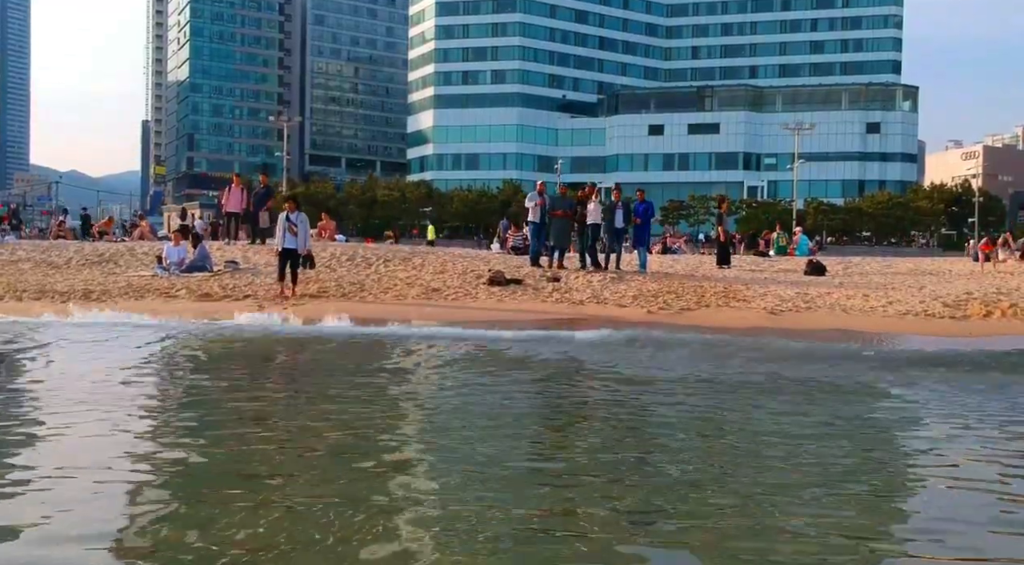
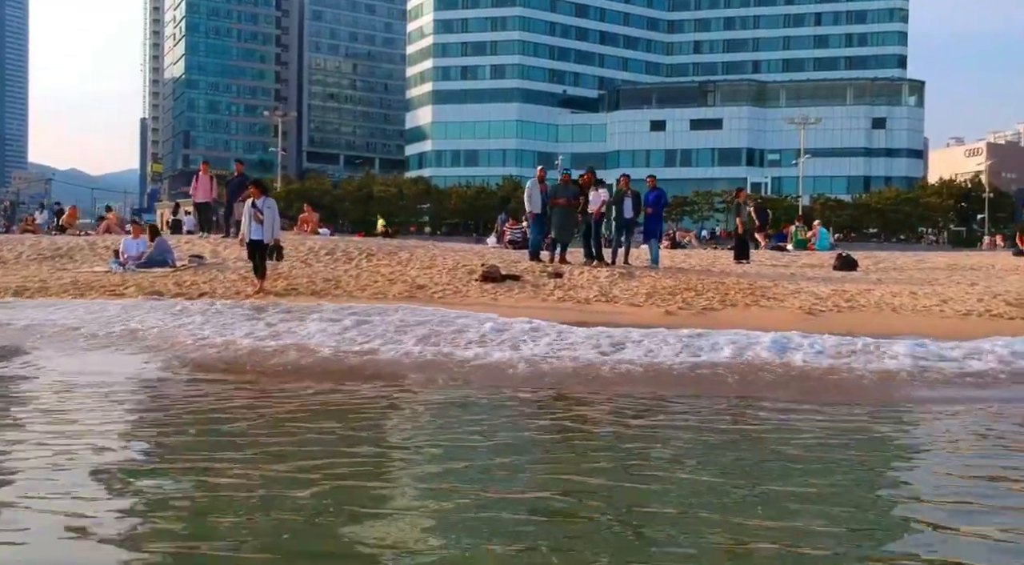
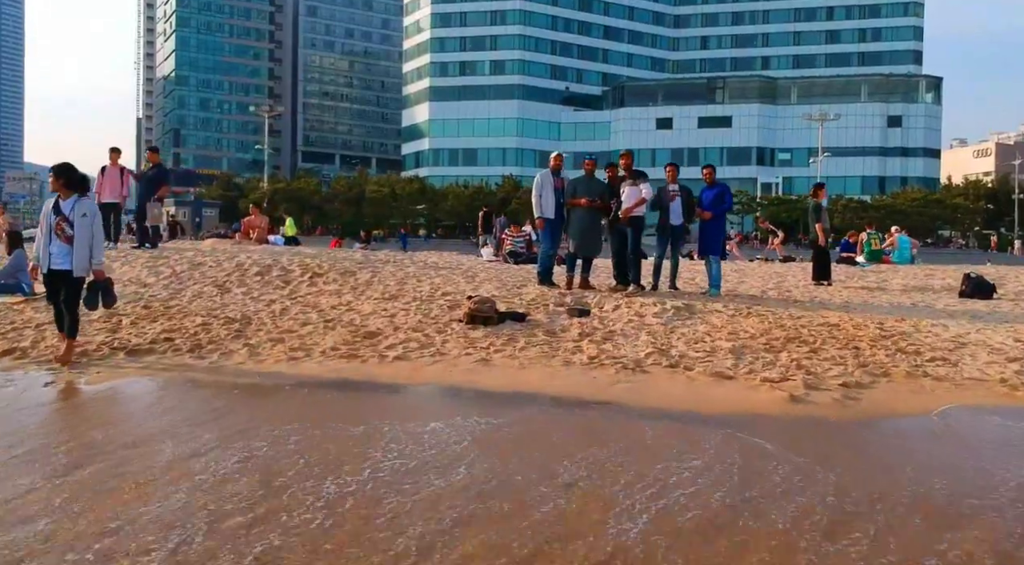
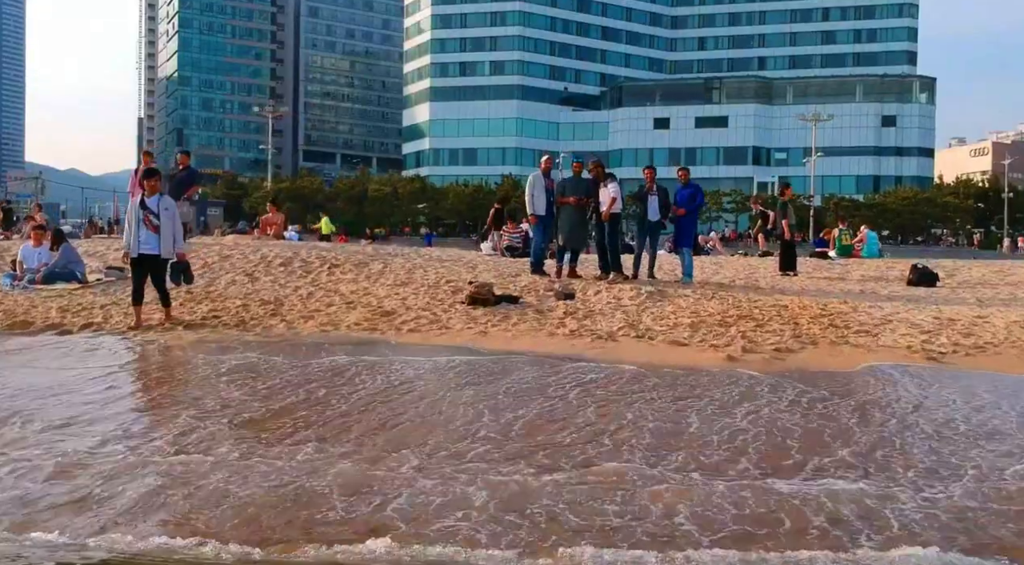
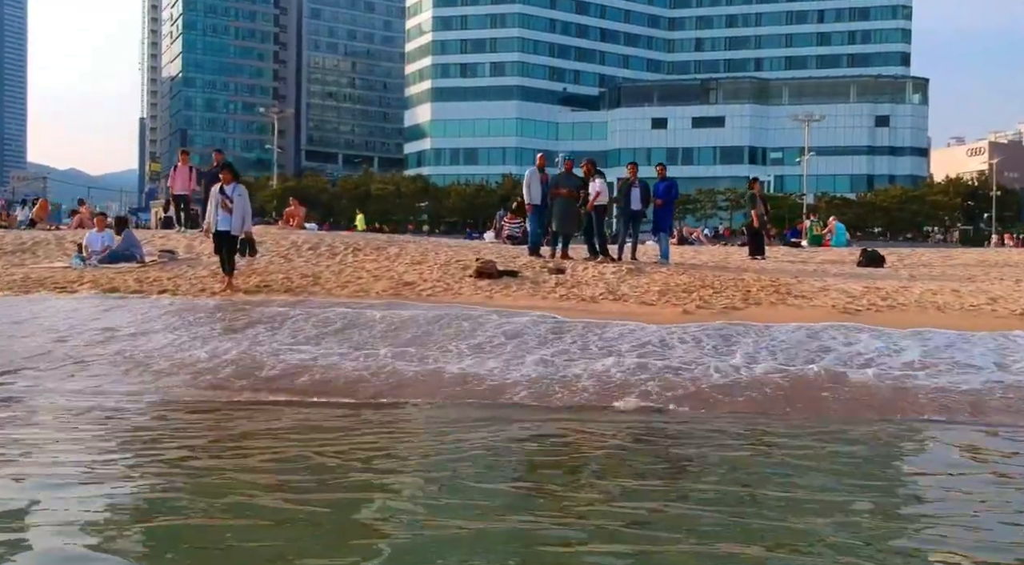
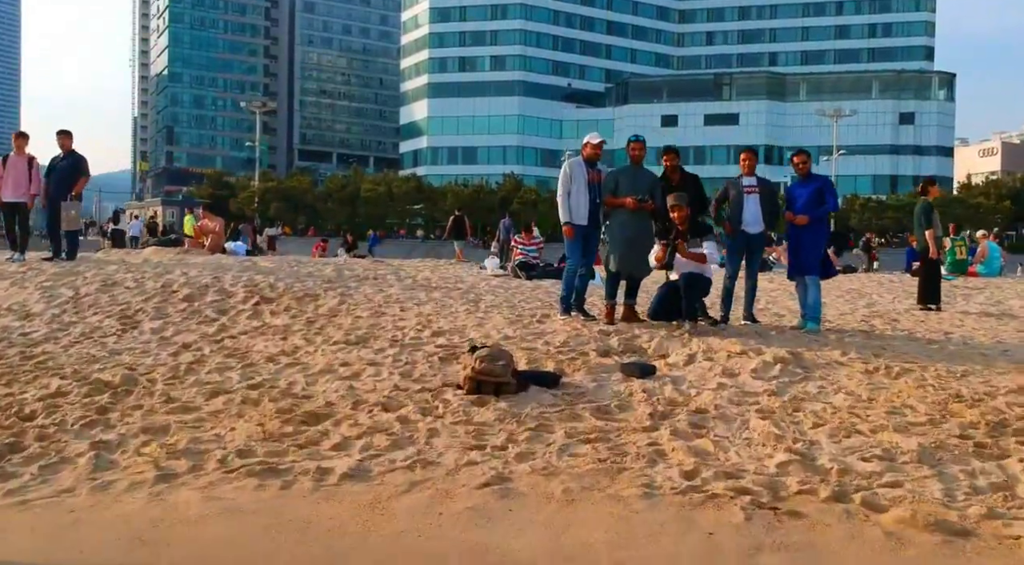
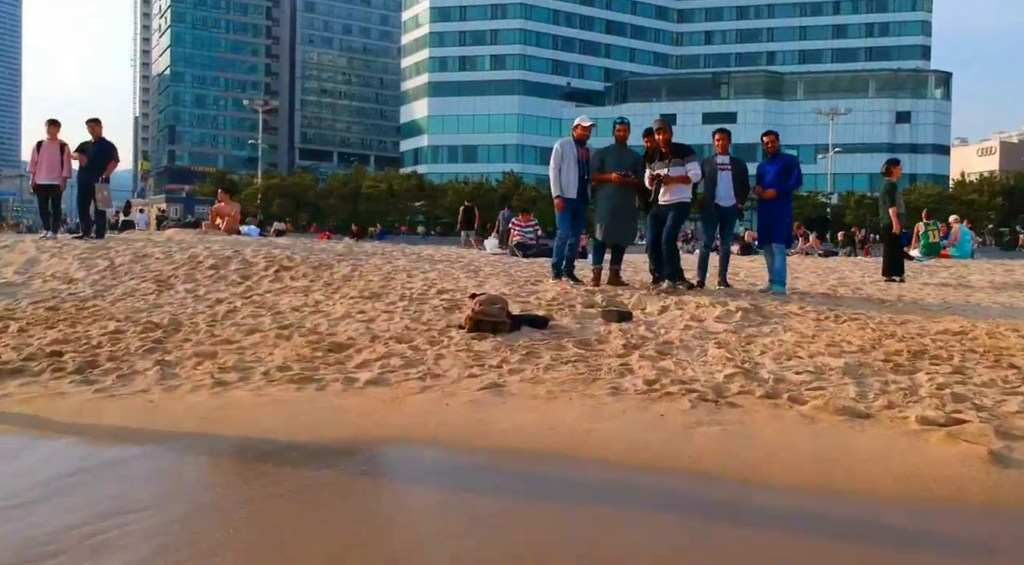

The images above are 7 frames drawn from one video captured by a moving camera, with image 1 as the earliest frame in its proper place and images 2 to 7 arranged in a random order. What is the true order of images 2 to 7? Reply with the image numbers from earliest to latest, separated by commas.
2, 5, 4, 3, 7, 6
